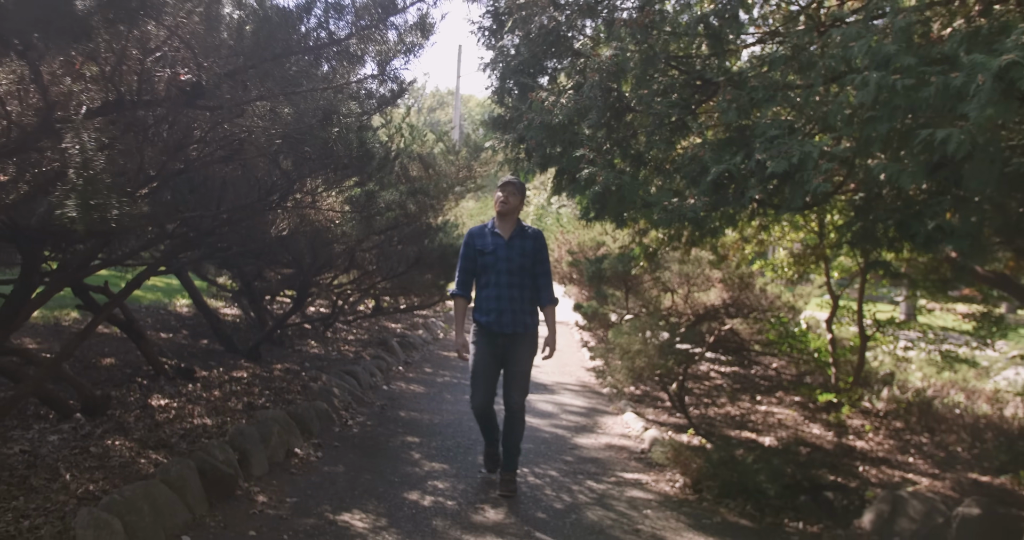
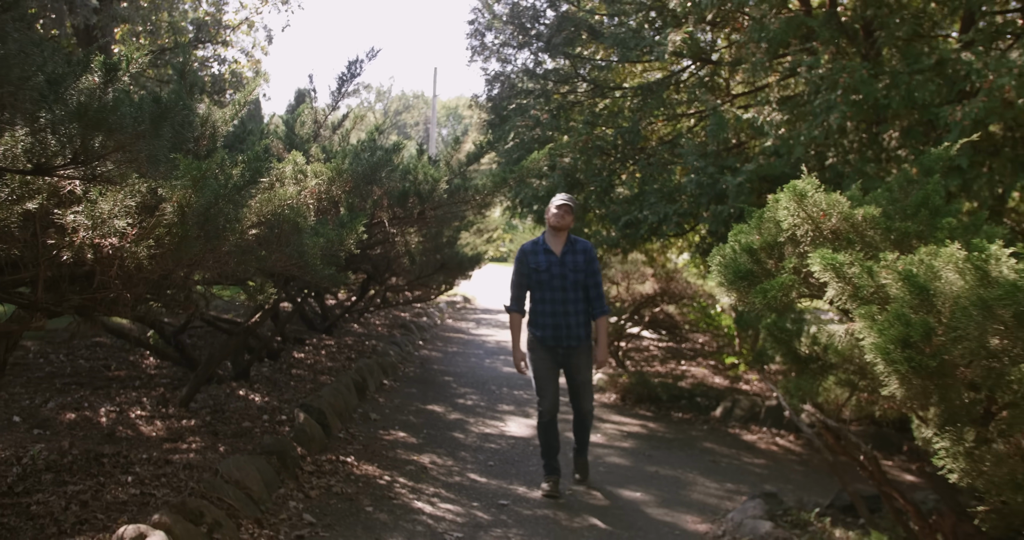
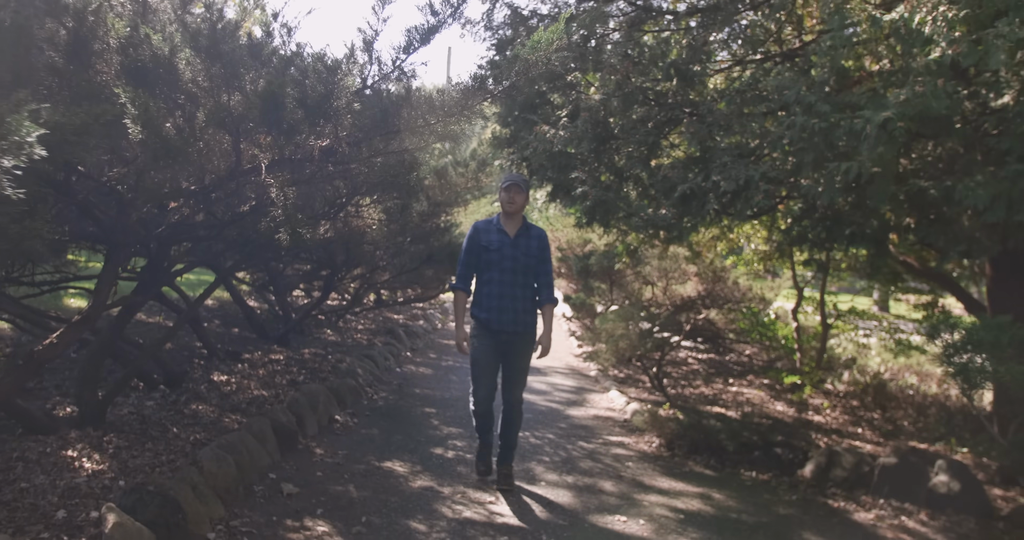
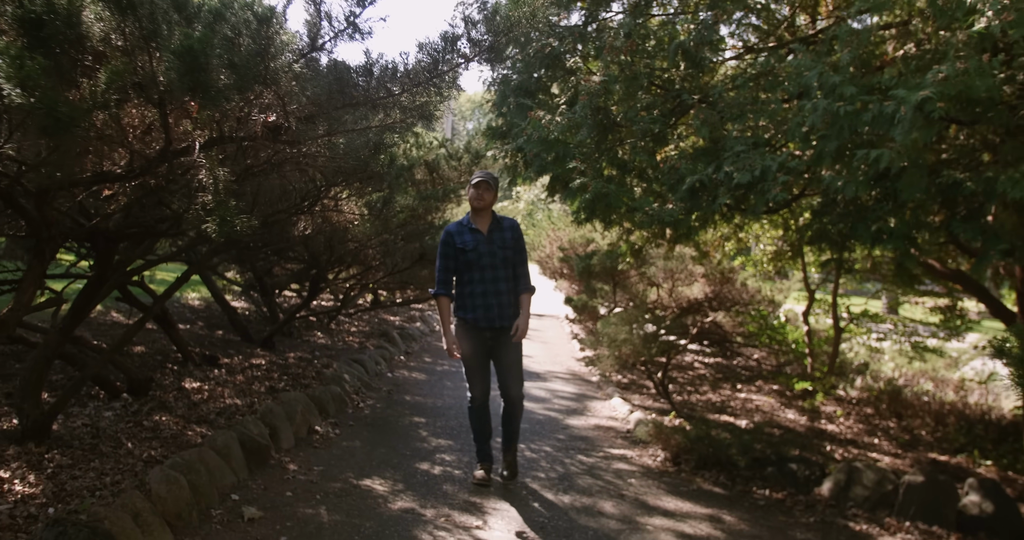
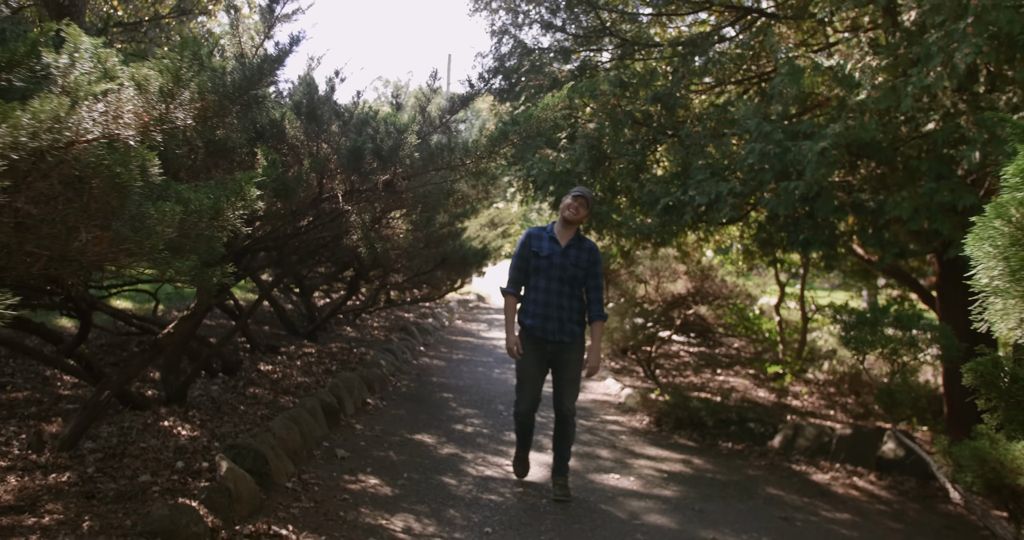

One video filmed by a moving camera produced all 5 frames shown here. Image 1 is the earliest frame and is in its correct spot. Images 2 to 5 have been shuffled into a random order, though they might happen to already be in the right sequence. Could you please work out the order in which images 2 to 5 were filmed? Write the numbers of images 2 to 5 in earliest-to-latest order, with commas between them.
4, 3, 5, 2
